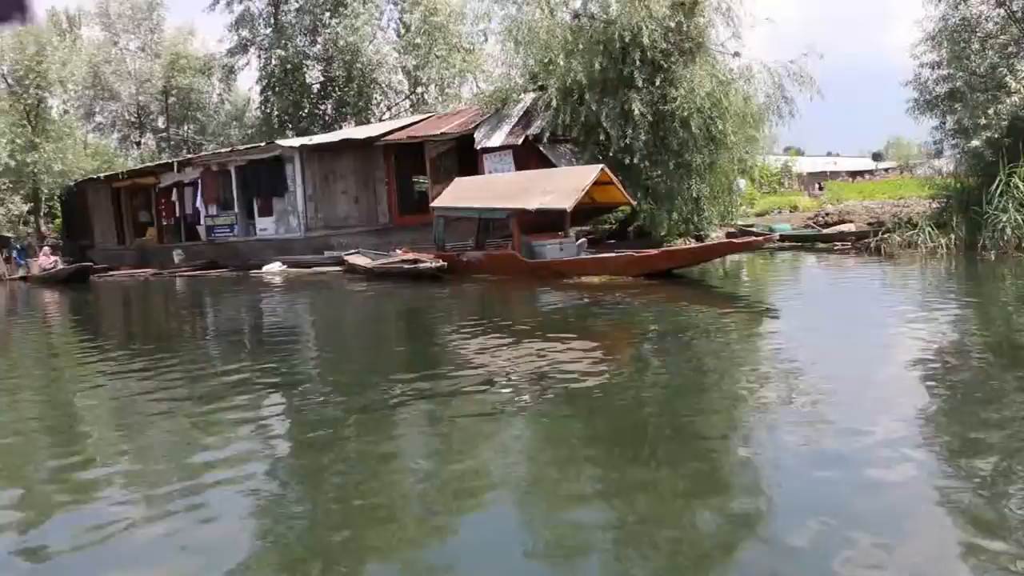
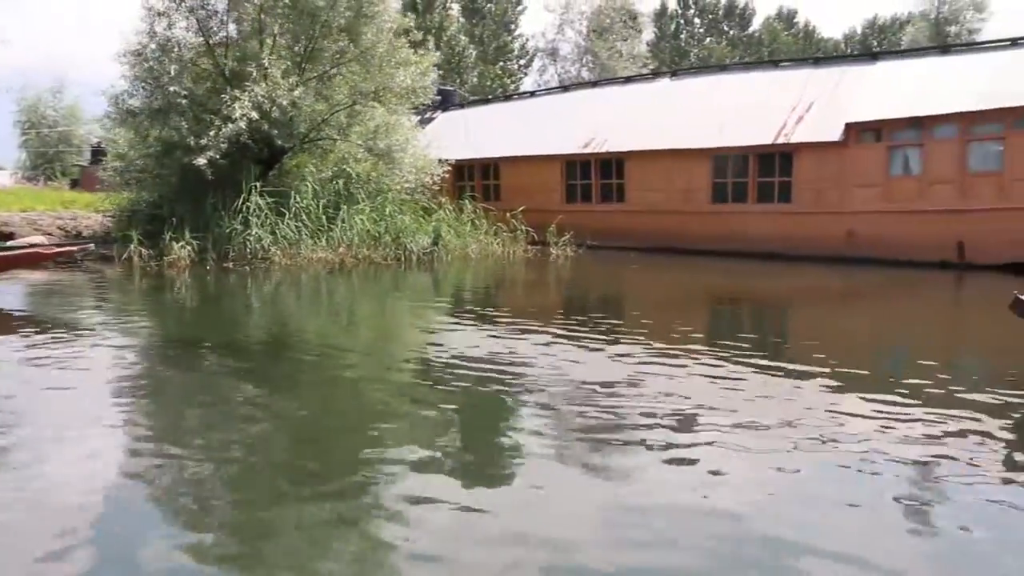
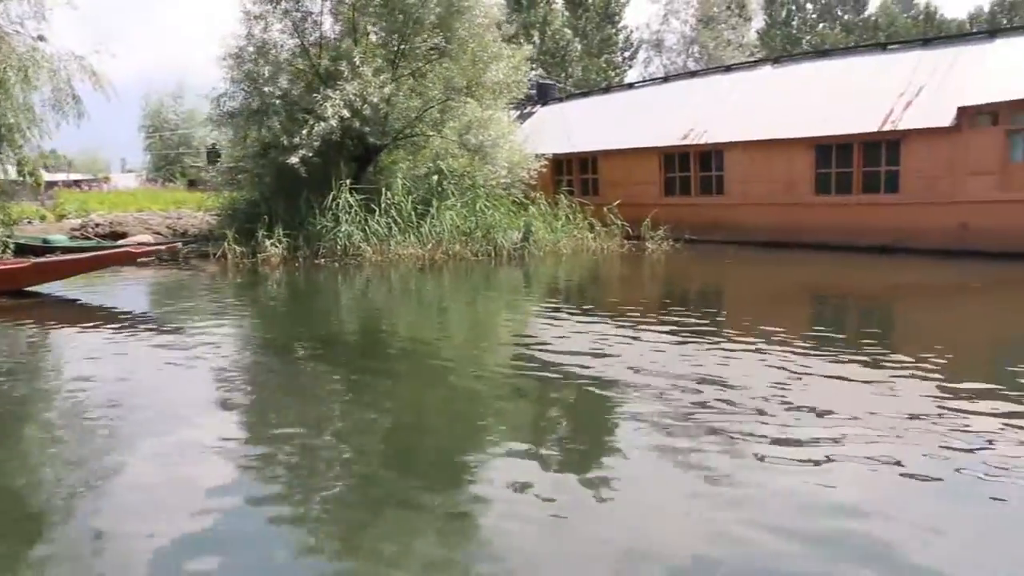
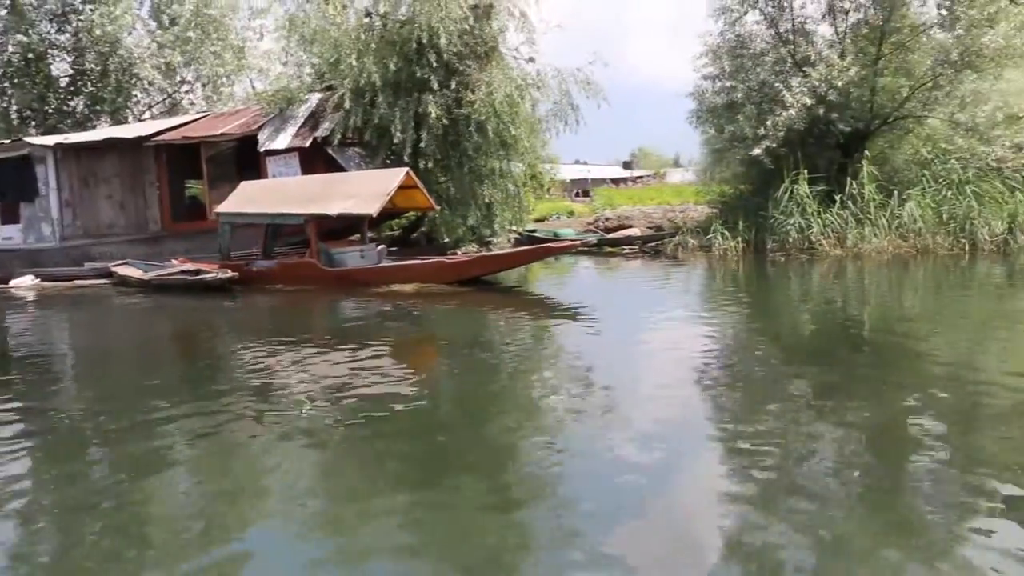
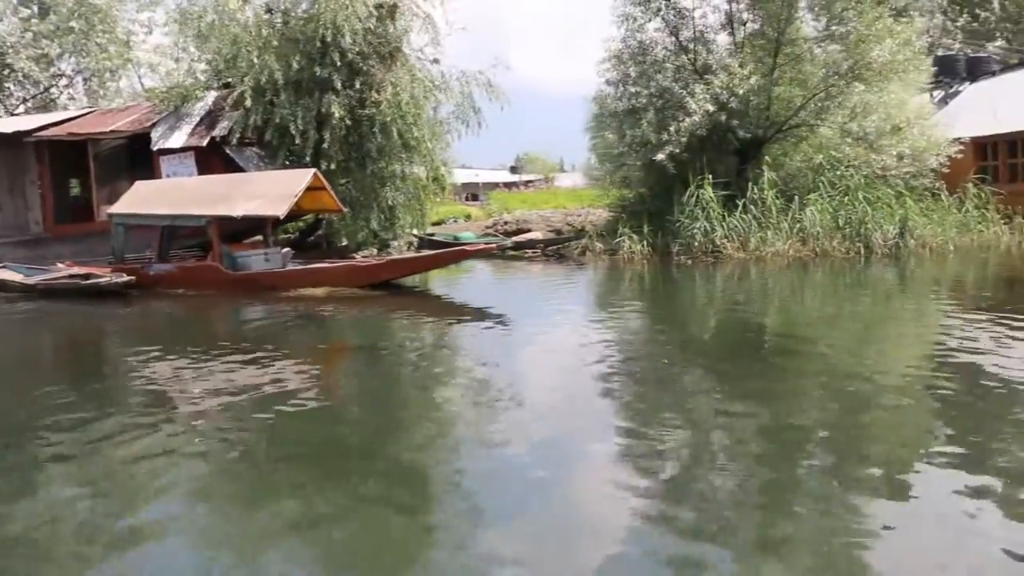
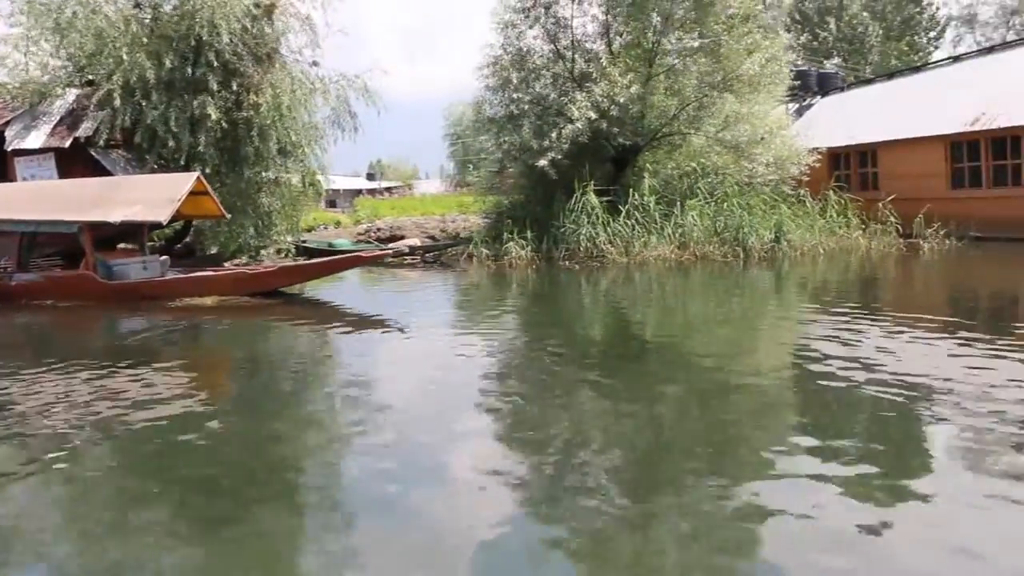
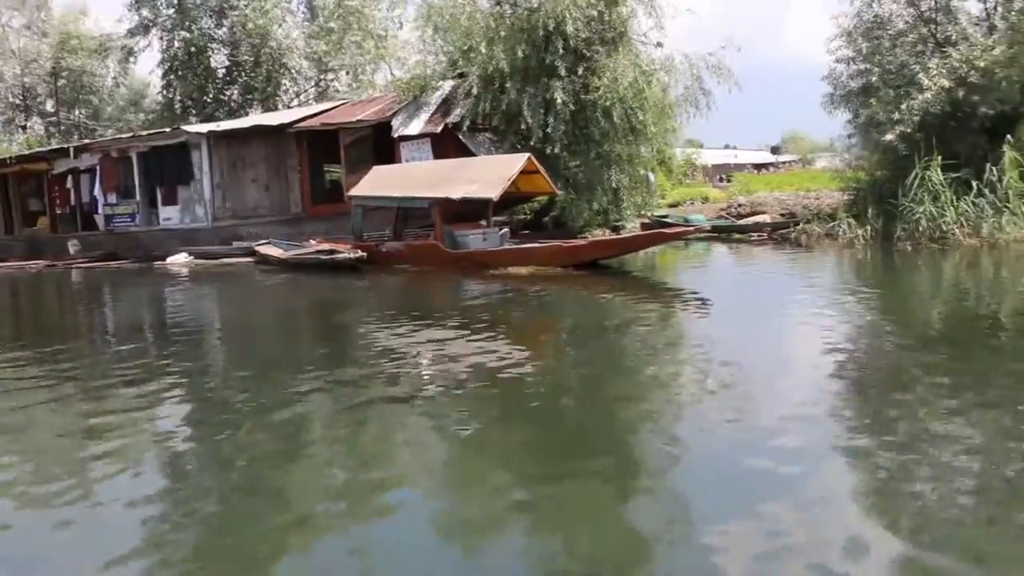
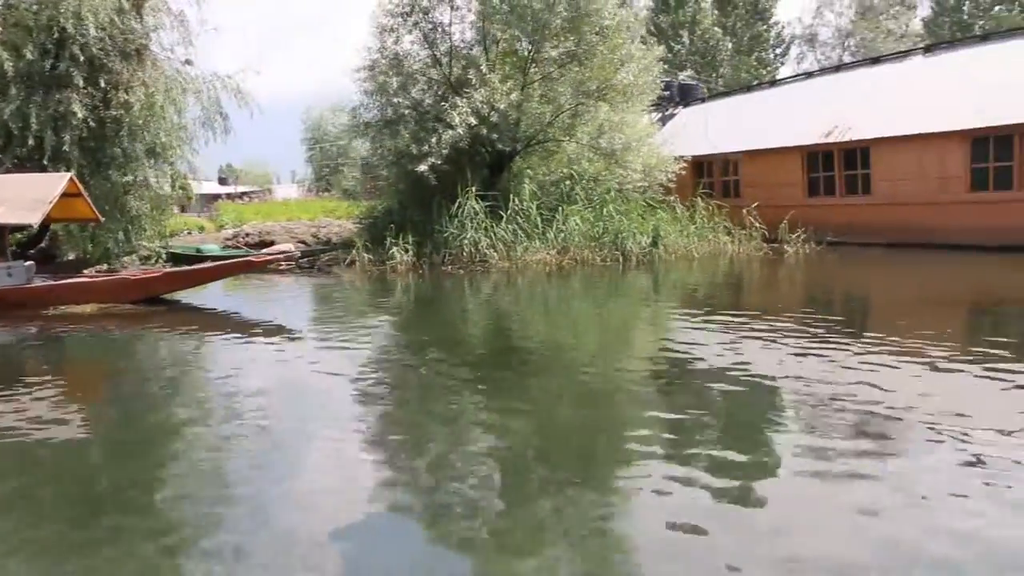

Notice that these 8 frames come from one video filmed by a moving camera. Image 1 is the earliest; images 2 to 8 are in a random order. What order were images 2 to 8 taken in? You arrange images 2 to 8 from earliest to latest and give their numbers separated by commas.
7, 4, 5, 6, 8, 3, 2
